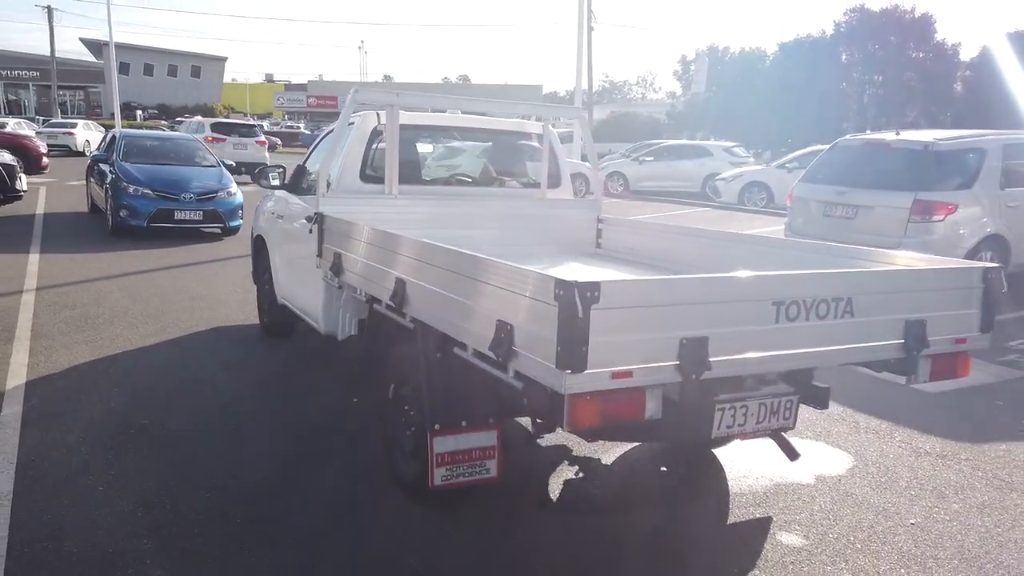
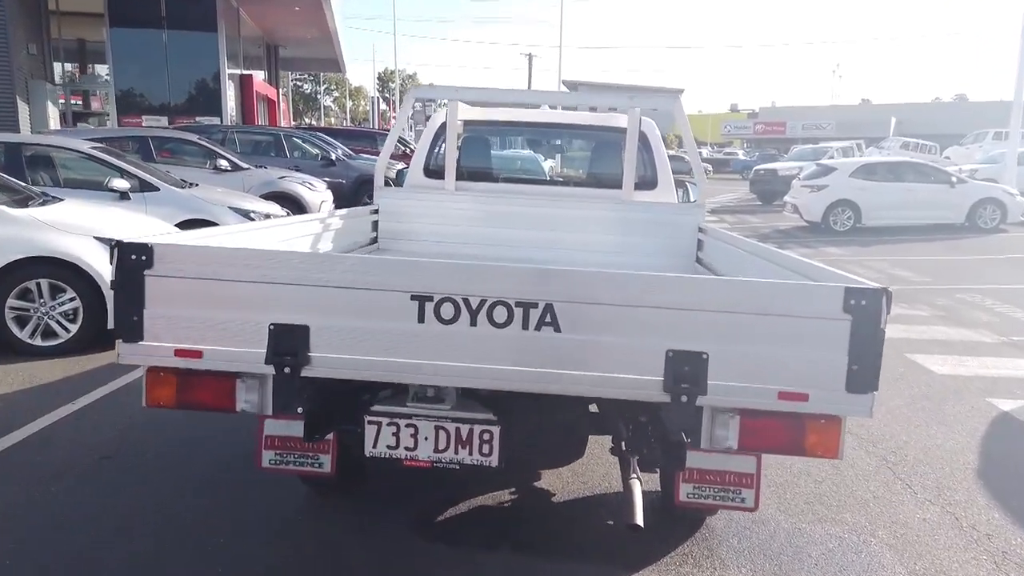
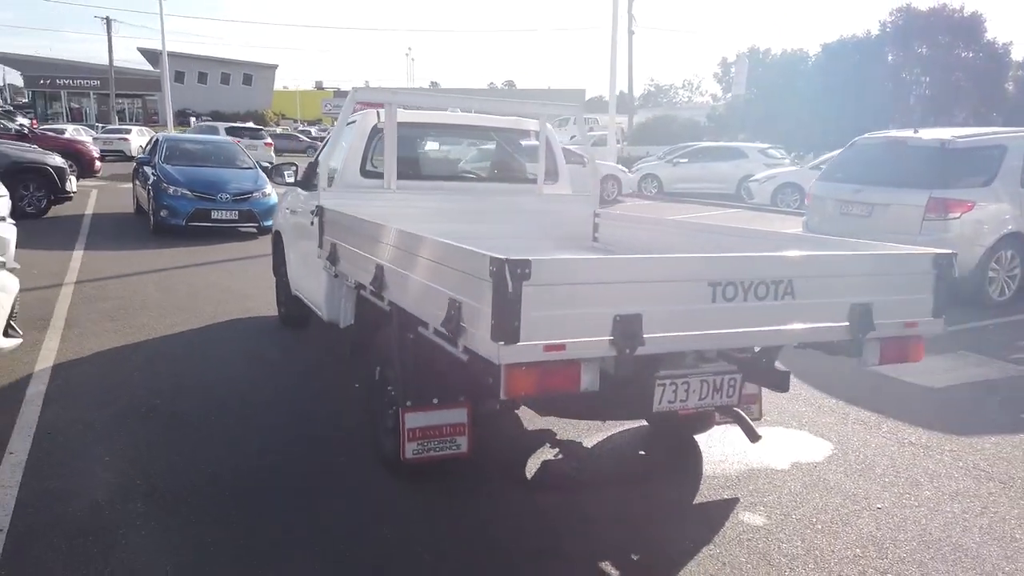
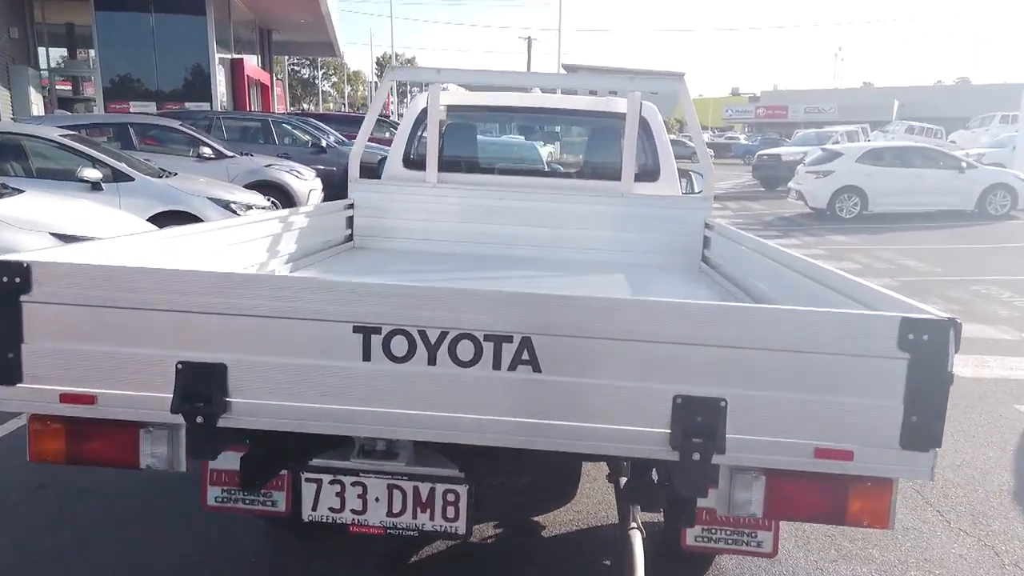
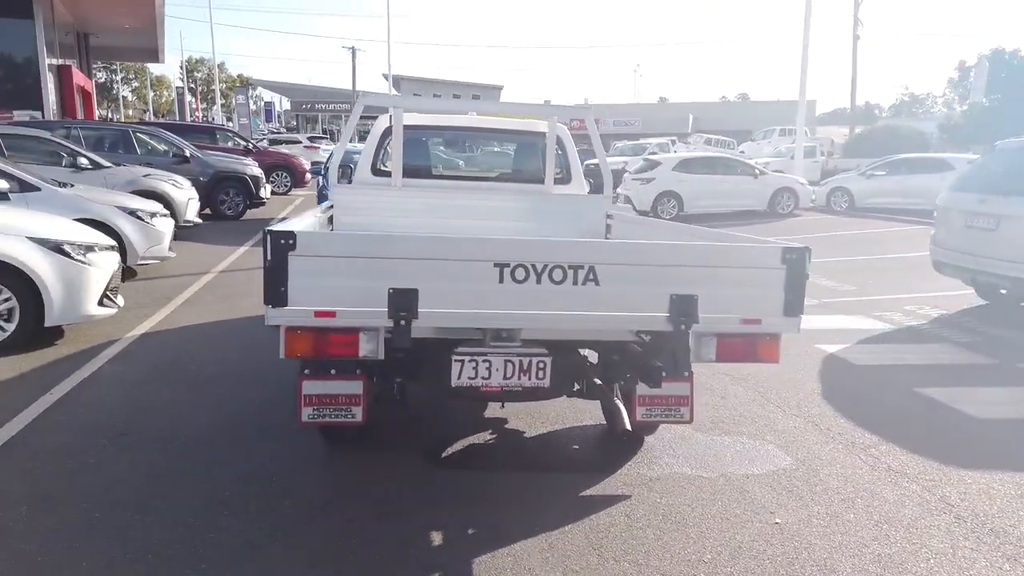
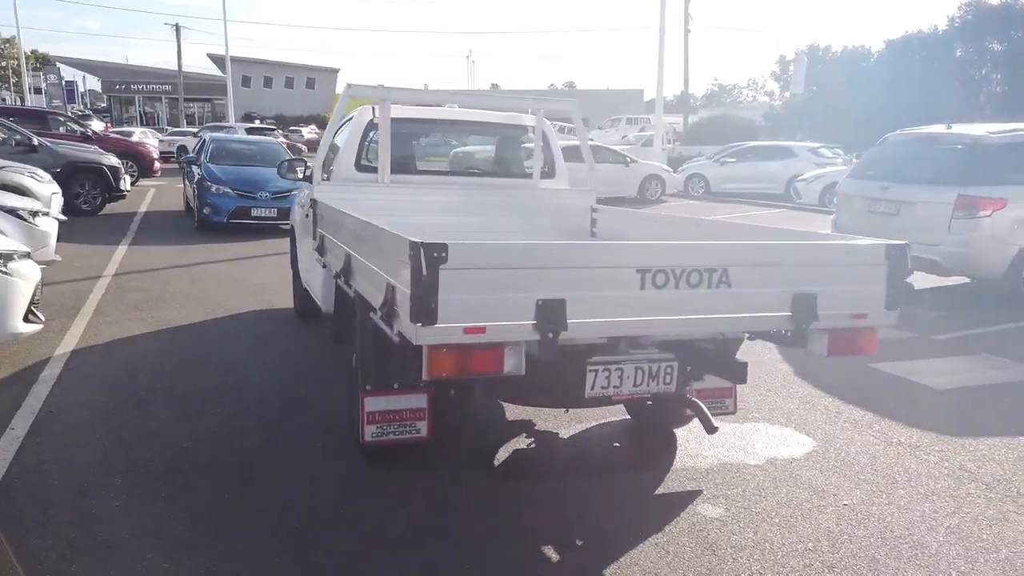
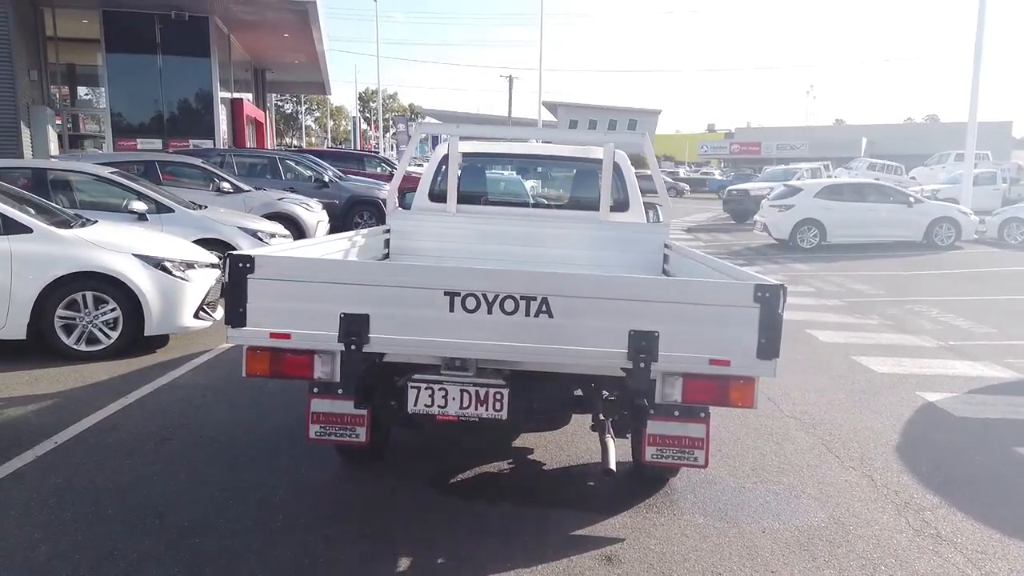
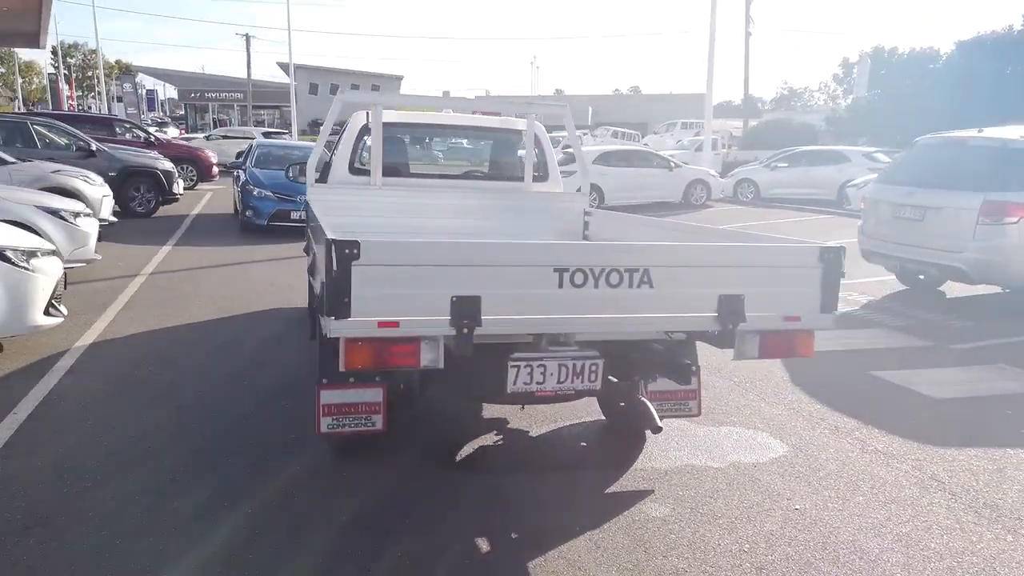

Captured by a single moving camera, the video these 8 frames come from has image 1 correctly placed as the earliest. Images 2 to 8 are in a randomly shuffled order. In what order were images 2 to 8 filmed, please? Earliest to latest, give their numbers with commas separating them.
3, 6, 8, 5, 7, 2, 4
